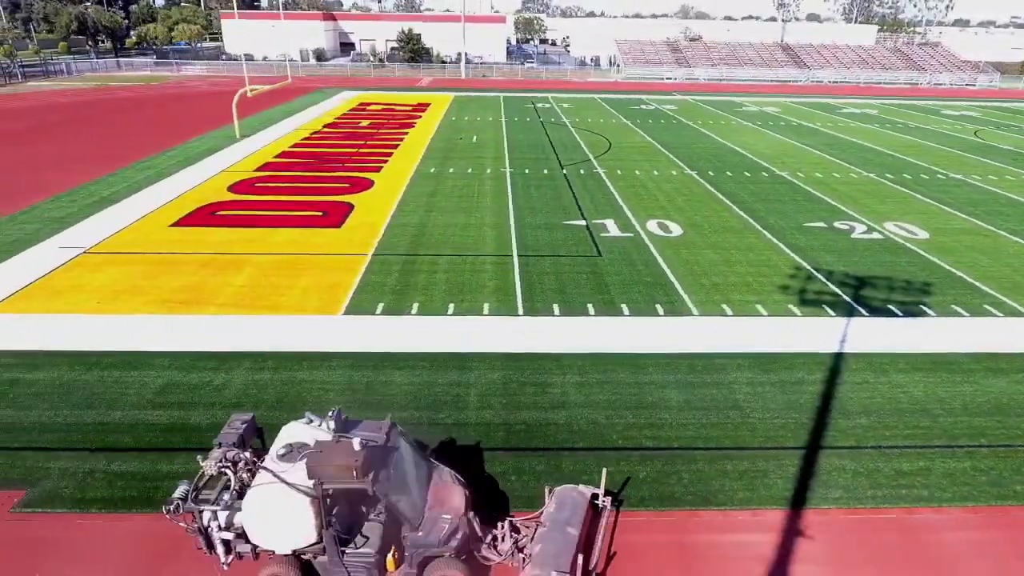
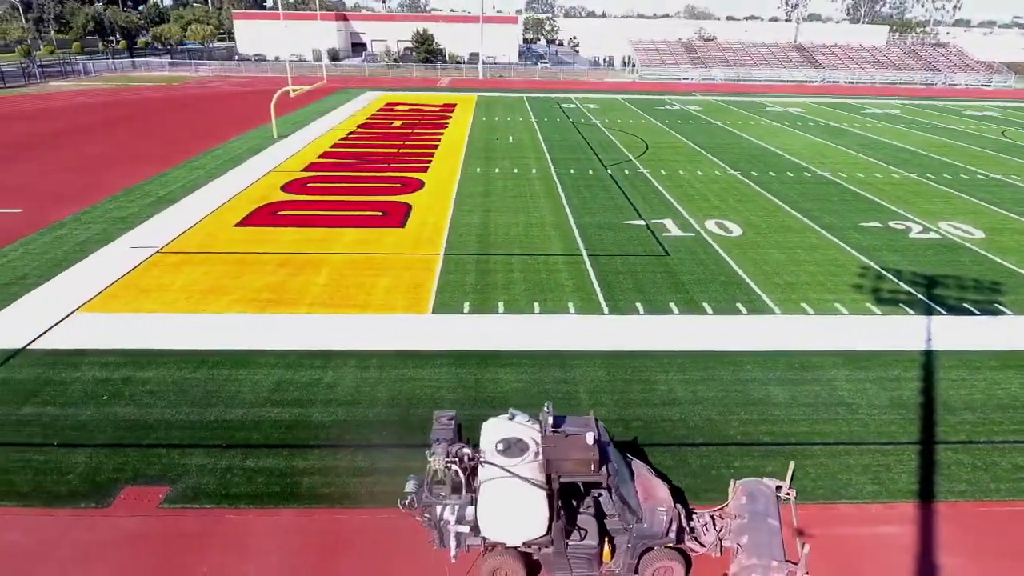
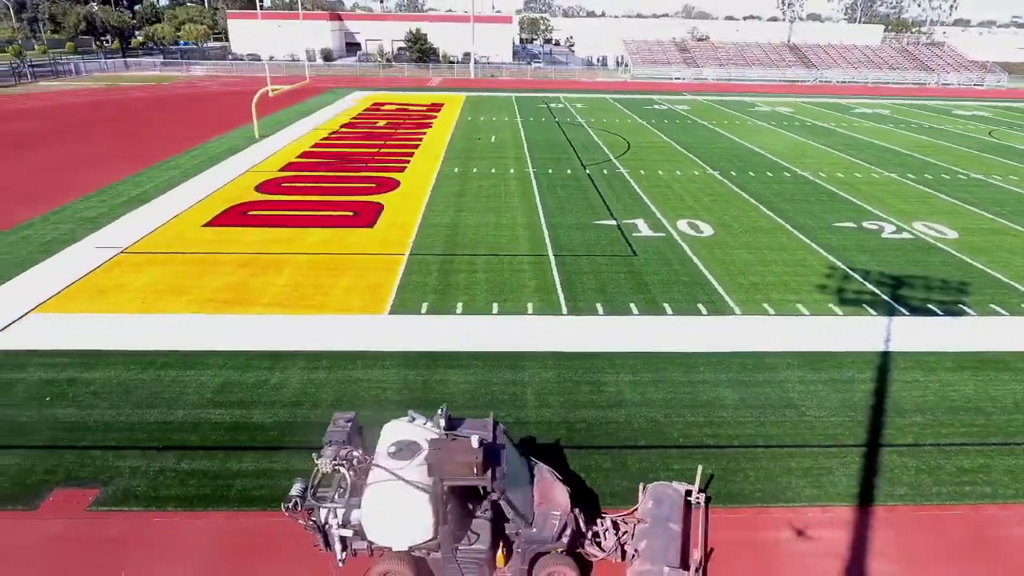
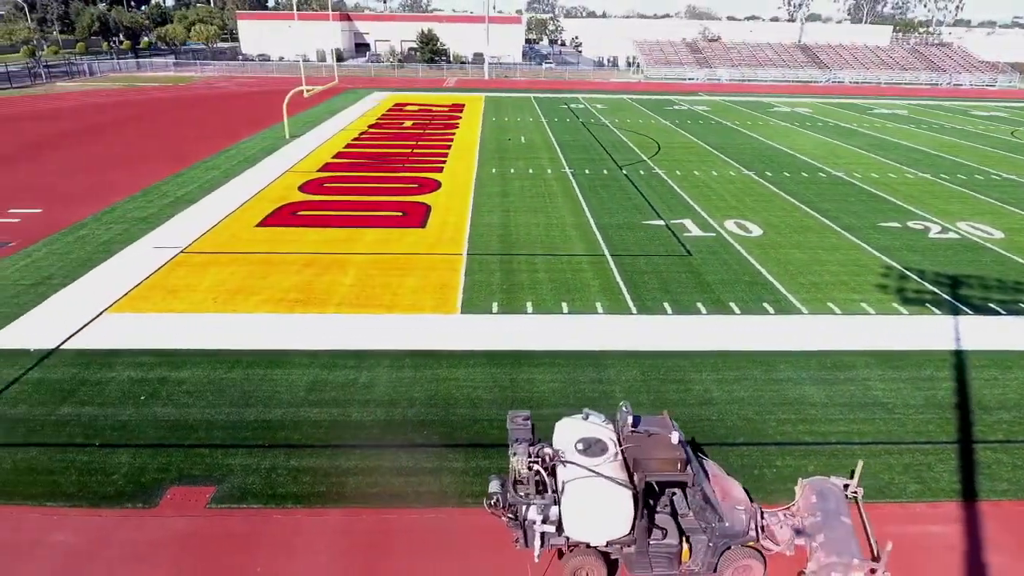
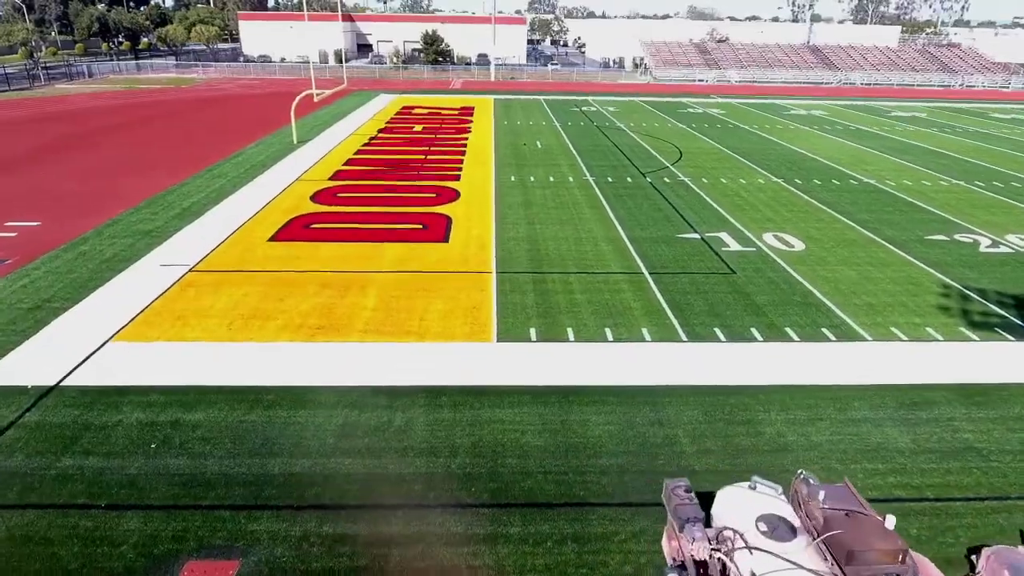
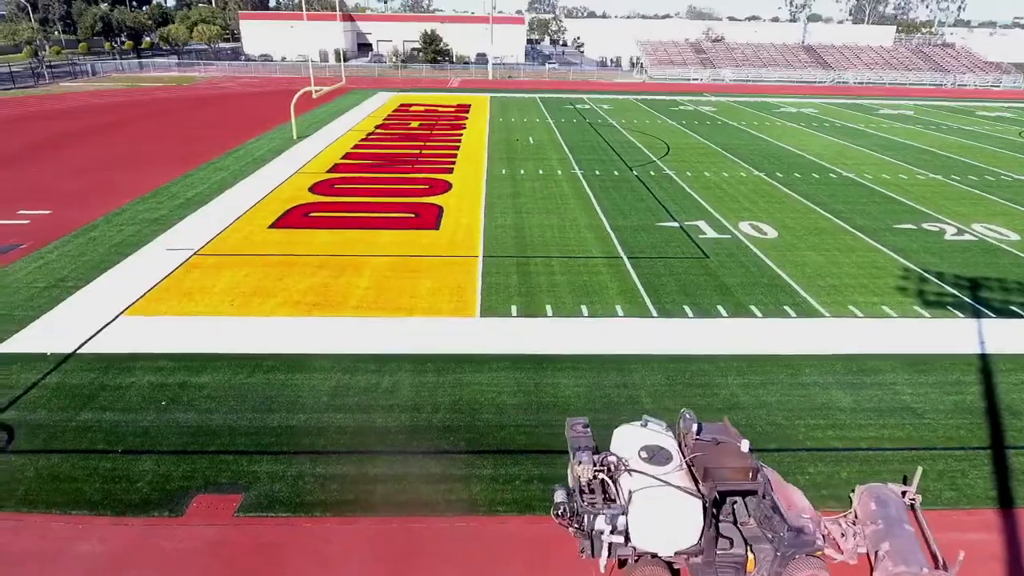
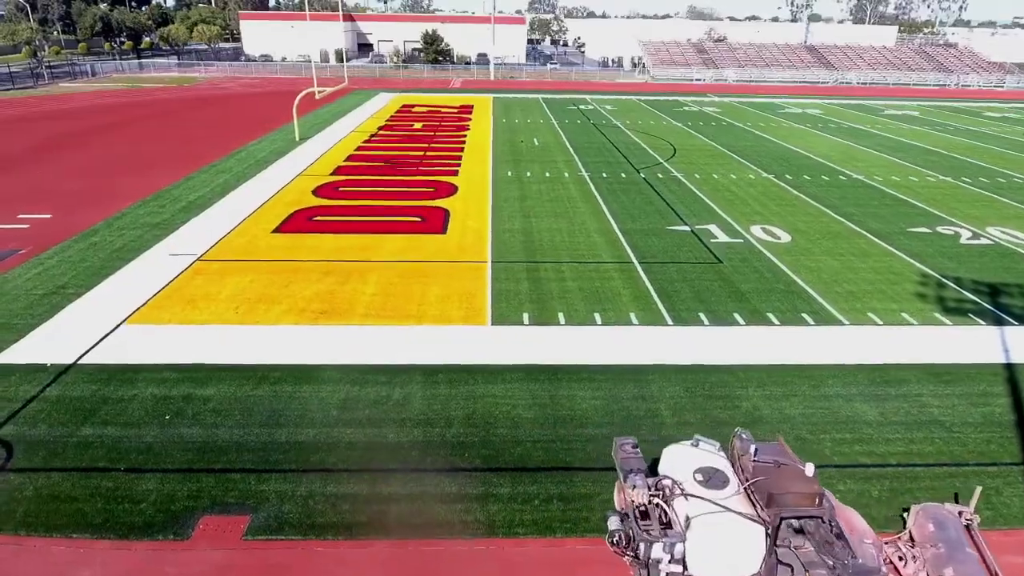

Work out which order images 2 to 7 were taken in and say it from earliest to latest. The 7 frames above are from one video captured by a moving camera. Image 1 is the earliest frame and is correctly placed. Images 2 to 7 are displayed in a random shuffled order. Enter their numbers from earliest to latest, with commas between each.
3, 2, 4, 6, 7, 5
